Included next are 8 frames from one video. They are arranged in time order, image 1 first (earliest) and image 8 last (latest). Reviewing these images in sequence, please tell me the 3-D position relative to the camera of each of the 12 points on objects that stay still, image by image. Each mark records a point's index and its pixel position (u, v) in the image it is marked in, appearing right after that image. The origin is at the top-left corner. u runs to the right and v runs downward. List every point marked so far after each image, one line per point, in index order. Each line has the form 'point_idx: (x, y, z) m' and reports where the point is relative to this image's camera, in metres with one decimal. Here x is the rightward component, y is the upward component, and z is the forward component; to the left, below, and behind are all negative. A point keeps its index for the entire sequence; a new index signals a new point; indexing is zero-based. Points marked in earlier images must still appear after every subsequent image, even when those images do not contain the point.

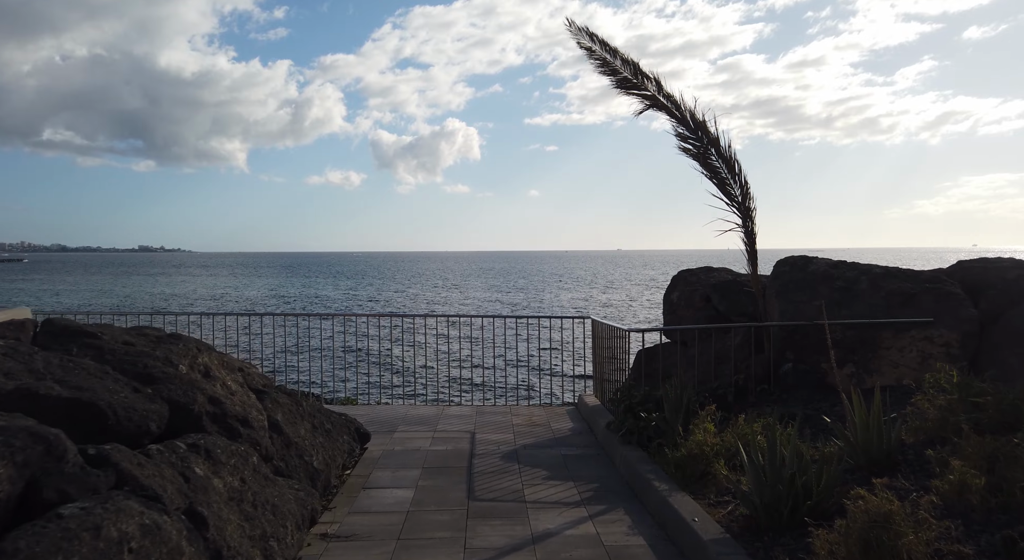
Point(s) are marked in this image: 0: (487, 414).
0: (-0.3, -1.8, +9.4) m
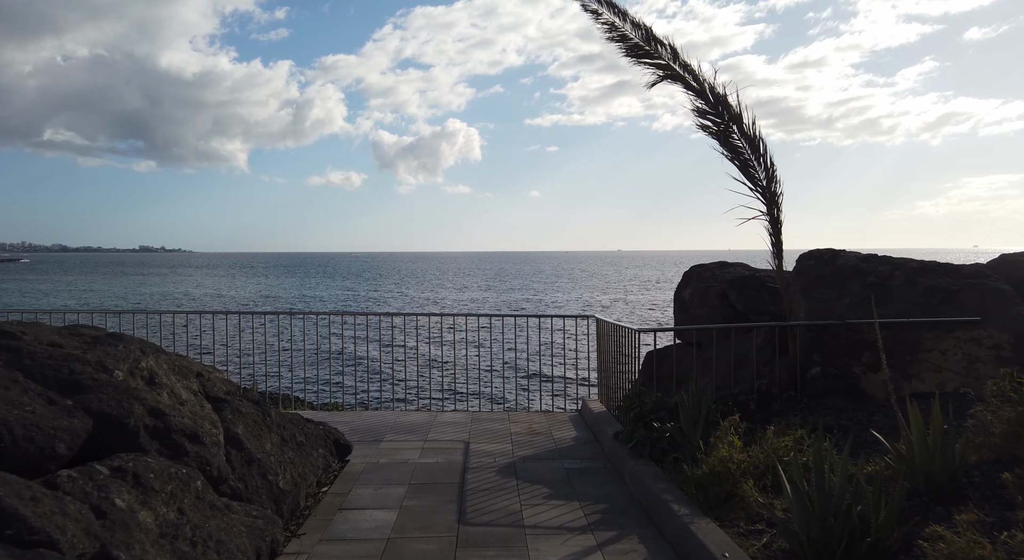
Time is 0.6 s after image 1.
0: (-0.3, -1.8, +8.7) m
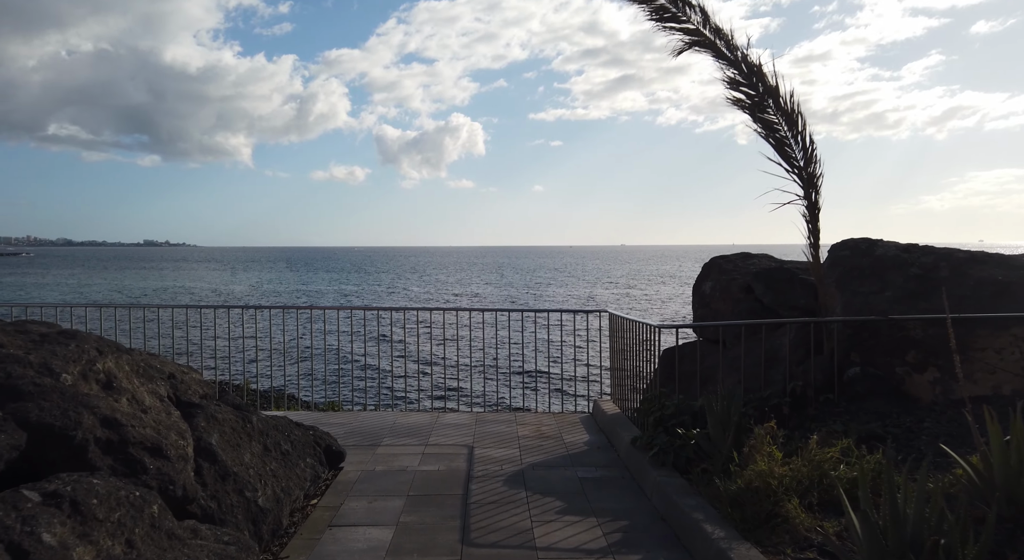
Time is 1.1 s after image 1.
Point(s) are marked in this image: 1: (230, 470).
0: (-0.3, -1.7, +8.1) m
1: (-1.7, -1.2, +4.2) m
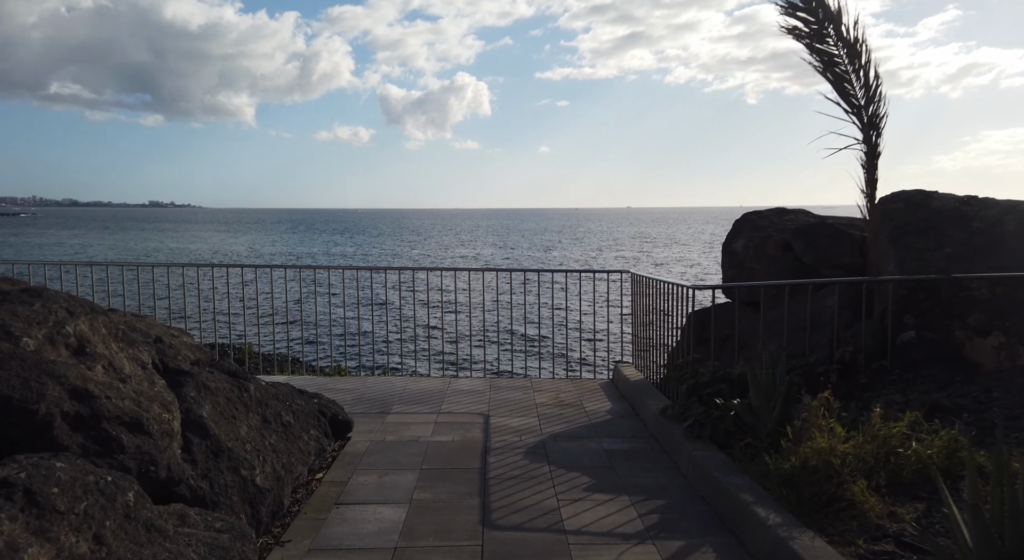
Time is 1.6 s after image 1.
0: (-0.1, -1.2, +7.6) m
1: (-1.6, -0.9, +3.7) m
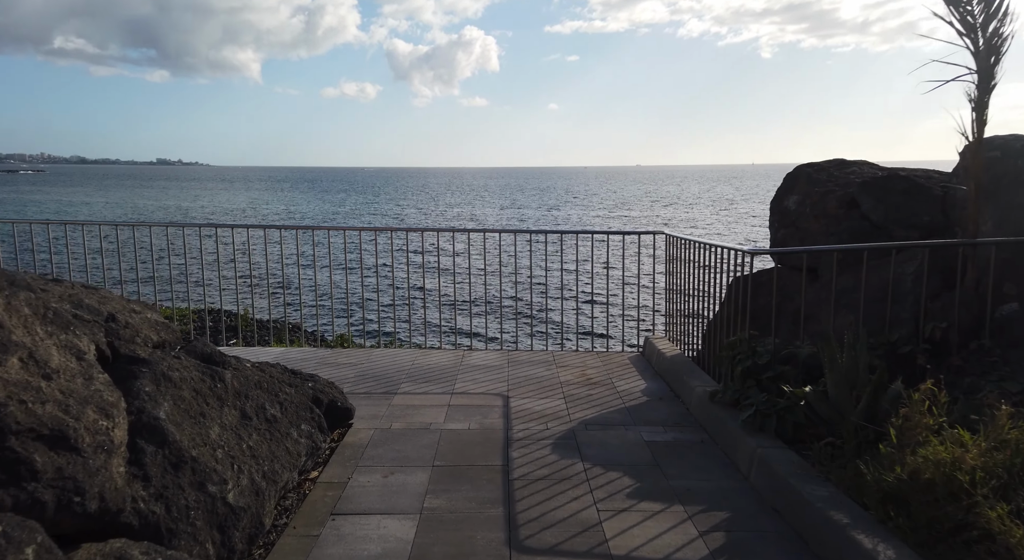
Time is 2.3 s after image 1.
0: (+0.1, -0.8, +6.9) m
1: (-1.4, -0.8, +3.0) m
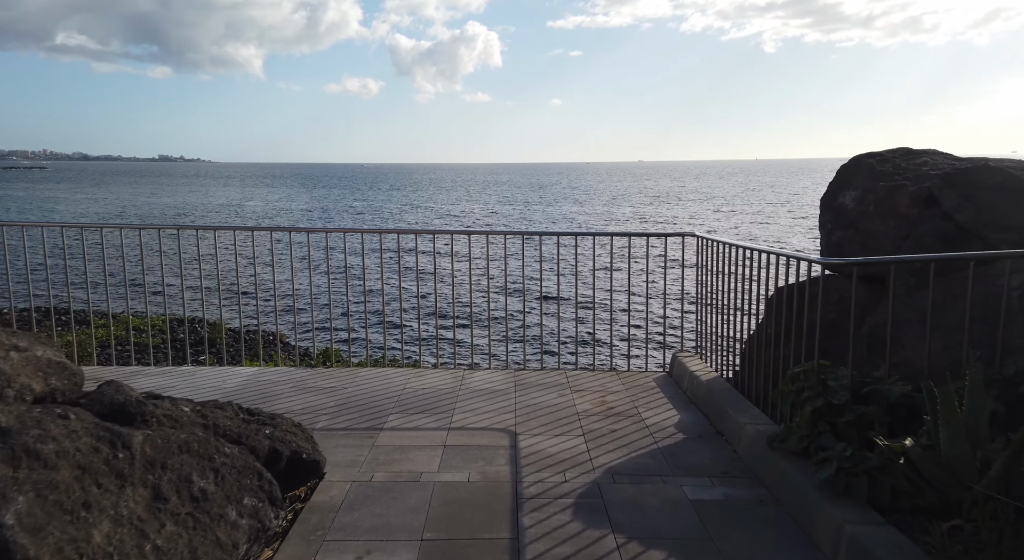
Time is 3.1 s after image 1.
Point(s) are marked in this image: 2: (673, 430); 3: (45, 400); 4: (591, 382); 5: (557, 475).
0: (+0.2, -0.9, +5.9) m
1: (-1.4, -0.9, +2.0) m
2: (+1.2, -1.1, +5.0) m
3: (-1.8, -0.5, +2.7) m
4: (+0.7, -0.9, +6.1) m
5: (+0.3, -1.2, +4.2) m
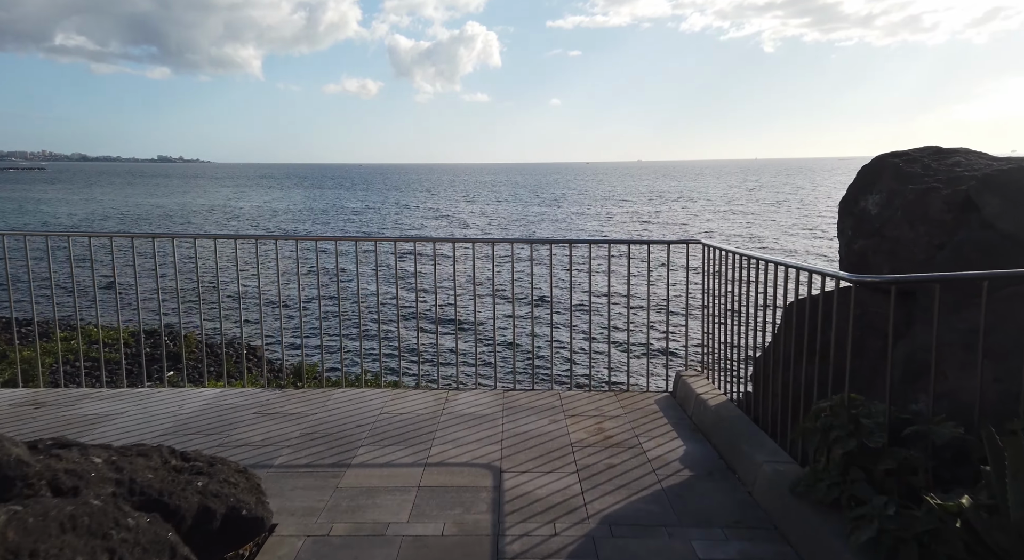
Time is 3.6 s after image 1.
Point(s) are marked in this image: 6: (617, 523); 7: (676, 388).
0: (+0.1, -1.0, +5.3) m
1: (-1.4, -1.0, +1.4) m
2: (+1.1, -1.2, +4.4) m
3: (-1.9, -0.6, +2.1) m
4: (+0.6, -1.0, +5.6) m
5: (+0.2, -1.3, +3.6) m
6: (+0.6, -1.3, +3.6) m
7: (+1.4, -0.9, +5.9) m
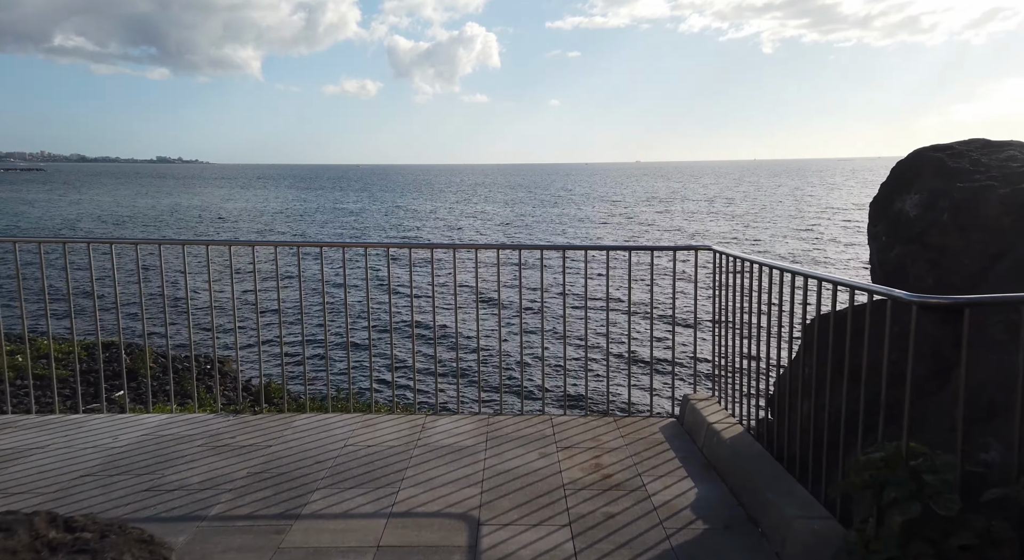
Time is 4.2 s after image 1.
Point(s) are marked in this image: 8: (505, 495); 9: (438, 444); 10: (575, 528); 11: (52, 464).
0: (0.0, -1.1, +4.6) m
1: (-1.5, -1.0, +0.7) m
2: (+1.0, -1.3, +3.7) m
3: (-2.0, -0.6, +1.4) m
4: (+0.5, -1.1, +4.9) m
5: (+0.1, -1.3, +2.9) m
6: (+0.4, -1.3, +2.9) m
7: (+1.3, -1.0, +5.2) m
8: (0.0, -1.2, +4.0) m
9: (-0.5, -1.1, +4.7) m
10: (+0.3, -1.3, +3.6) m
11: (-2.8, -1.1, +4.2) m
